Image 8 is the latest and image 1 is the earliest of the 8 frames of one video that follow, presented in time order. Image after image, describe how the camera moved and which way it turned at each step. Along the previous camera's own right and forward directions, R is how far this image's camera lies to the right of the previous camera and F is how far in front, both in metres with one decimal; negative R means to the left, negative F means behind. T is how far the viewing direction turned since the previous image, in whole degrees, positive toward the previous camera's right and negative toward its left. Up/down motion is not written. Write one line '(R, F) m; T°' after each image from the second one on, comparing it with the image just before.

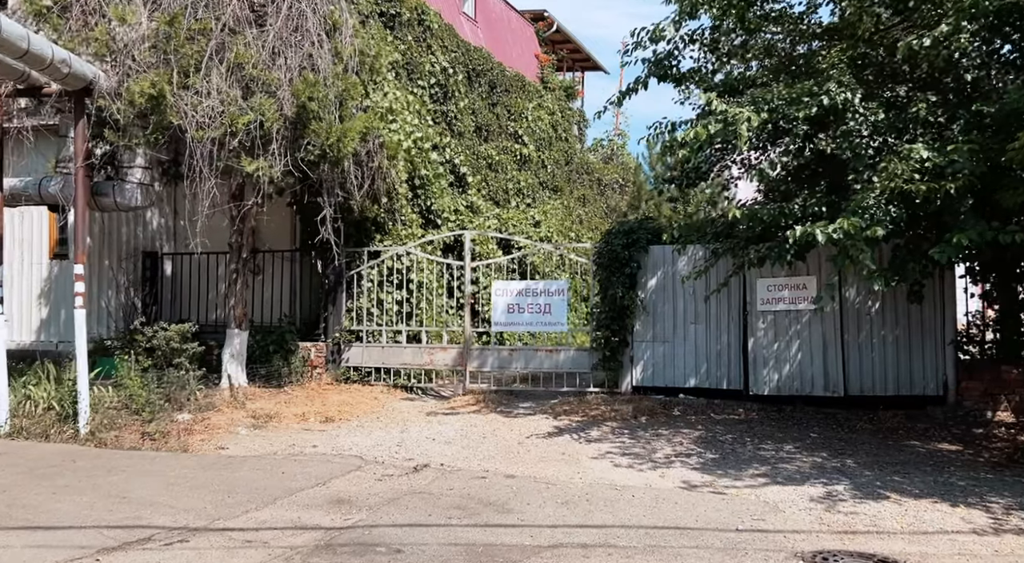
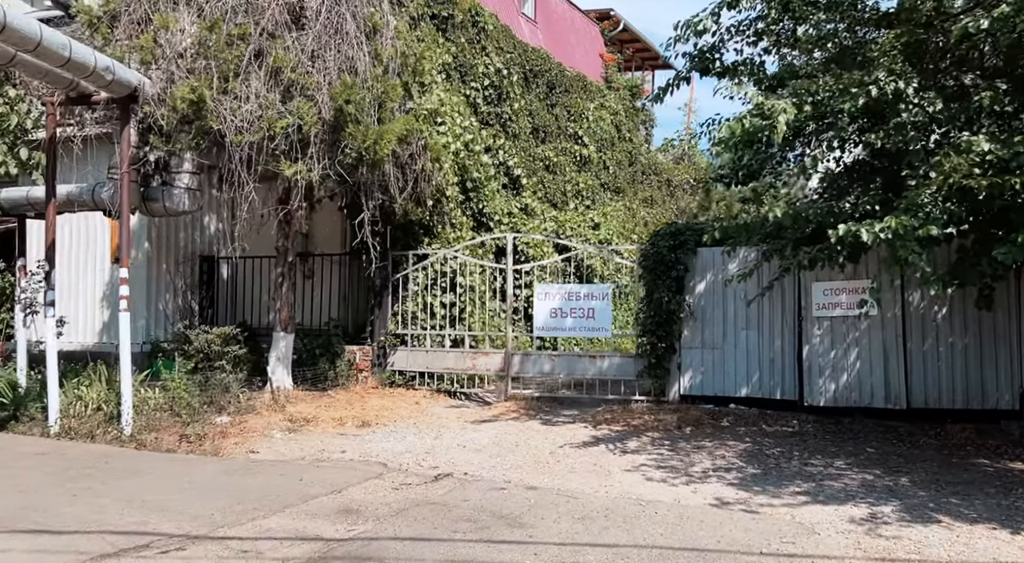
(+0.4, +0.3) m; -5°
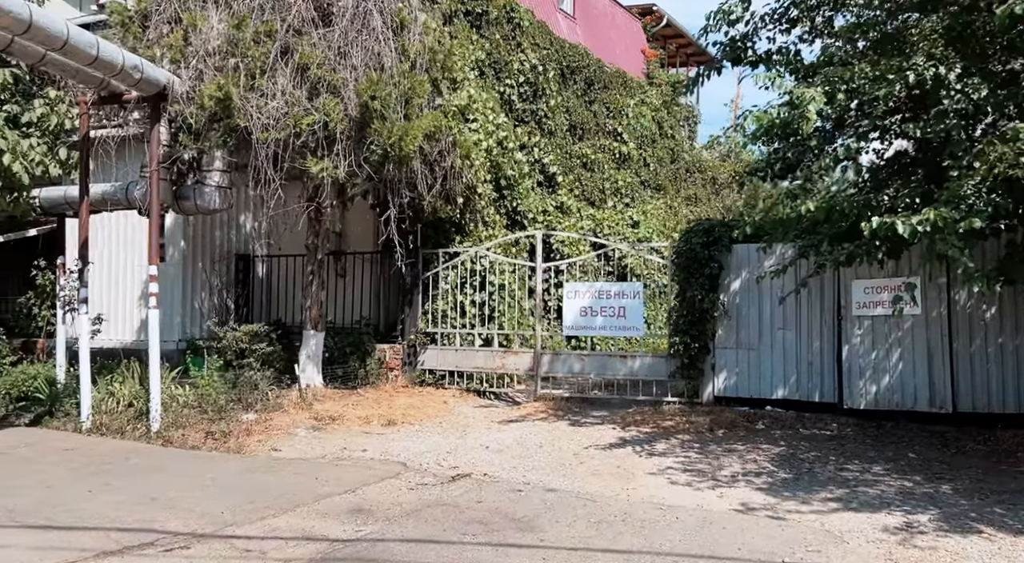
(+0.2, +0.2) m; -3°
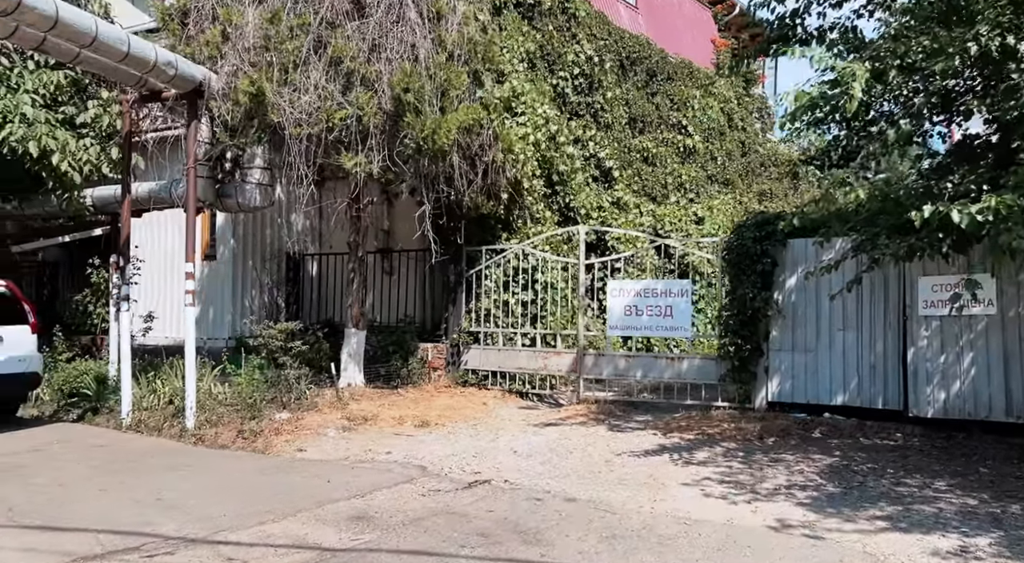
(+0.4, +0.4) m; -6°
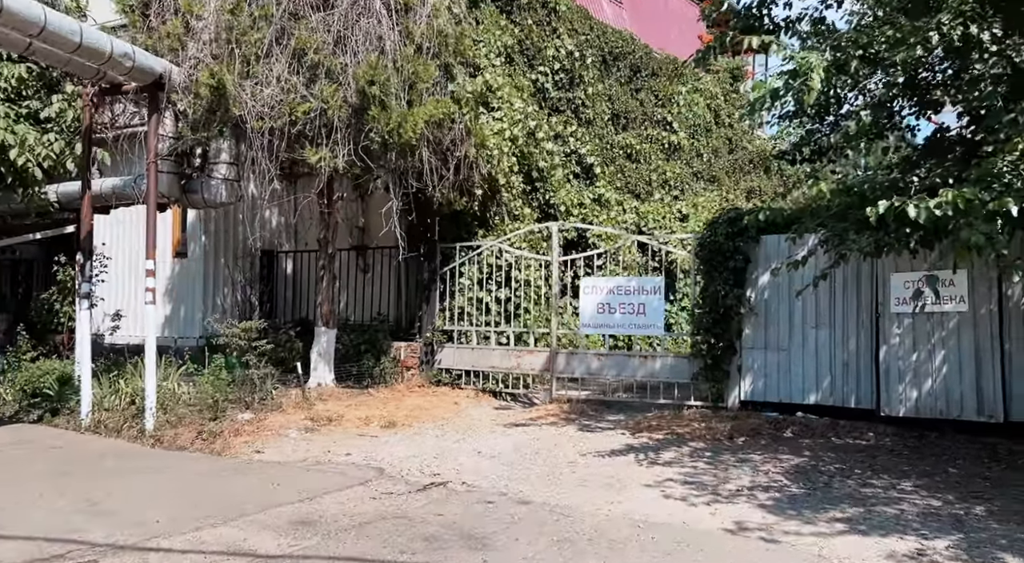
(+0.3, +0.2) m; 0°
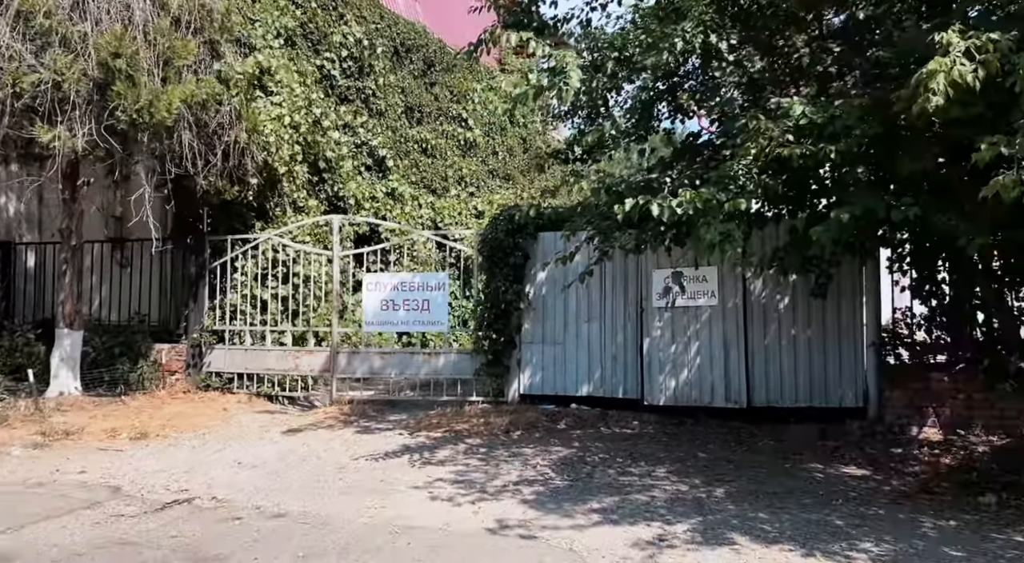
(+0.3, +0.2) m; +14°
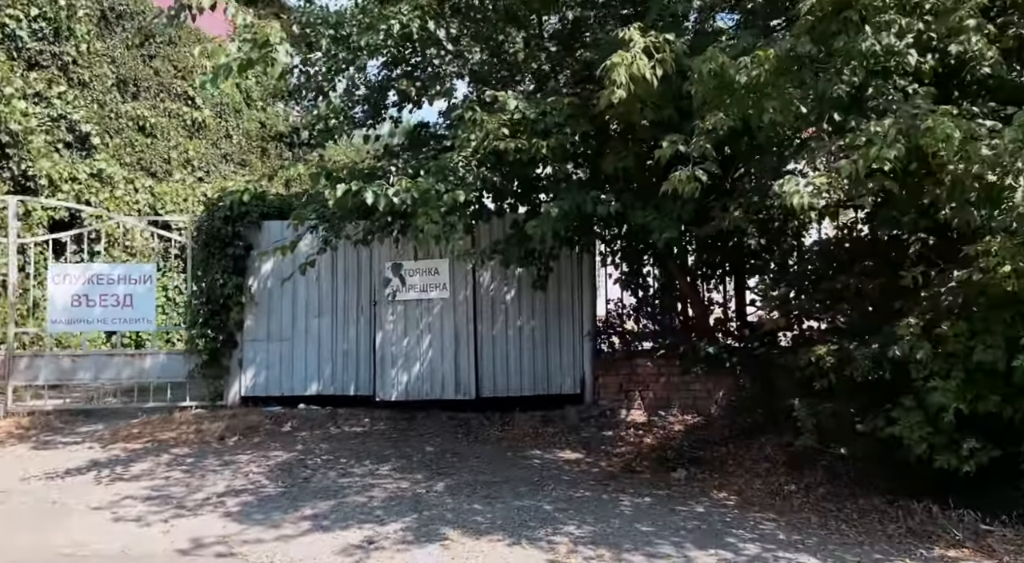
(+0.3, +0.2) m; +18°
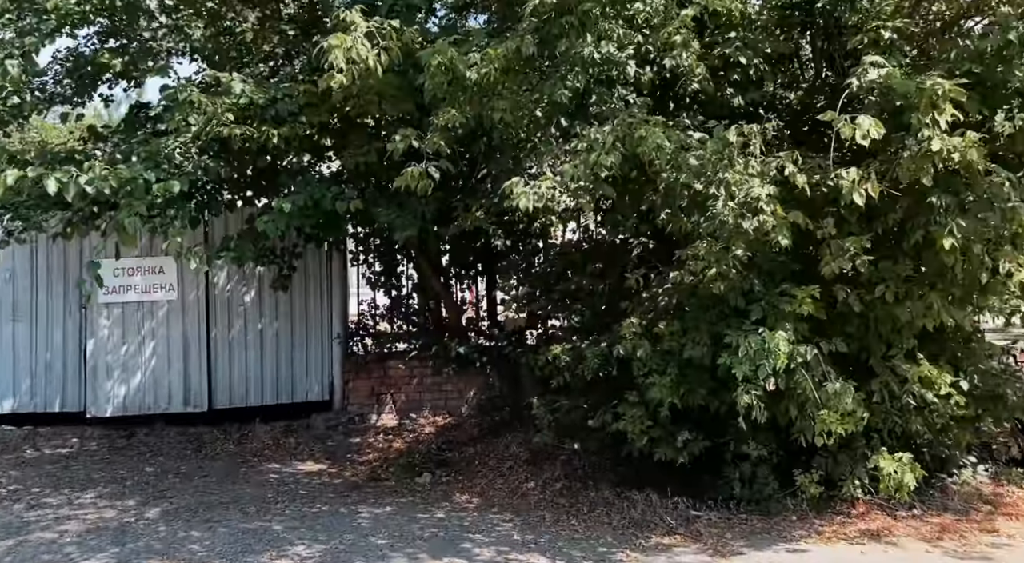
(+0.2, +0.2) m; +16°
